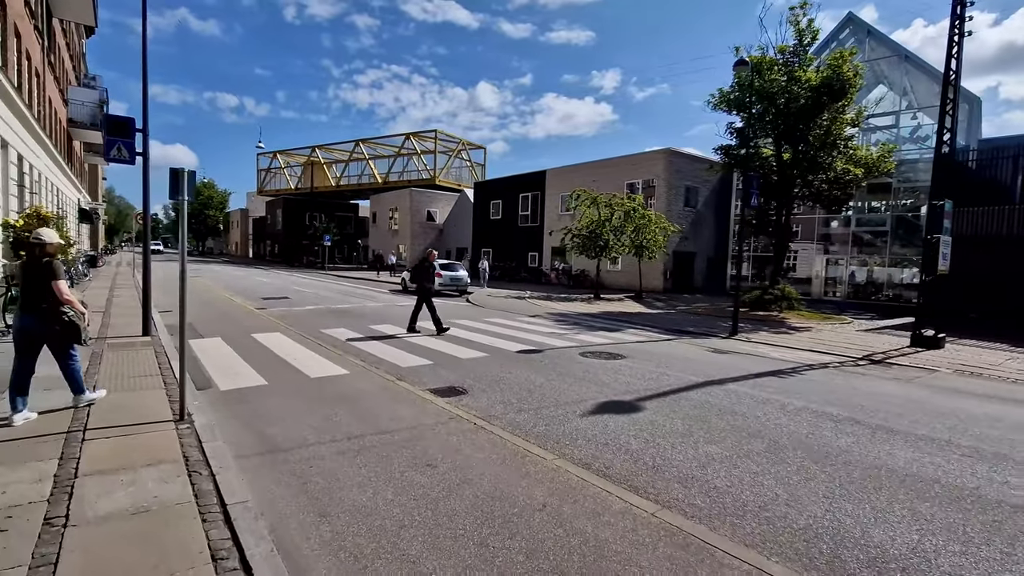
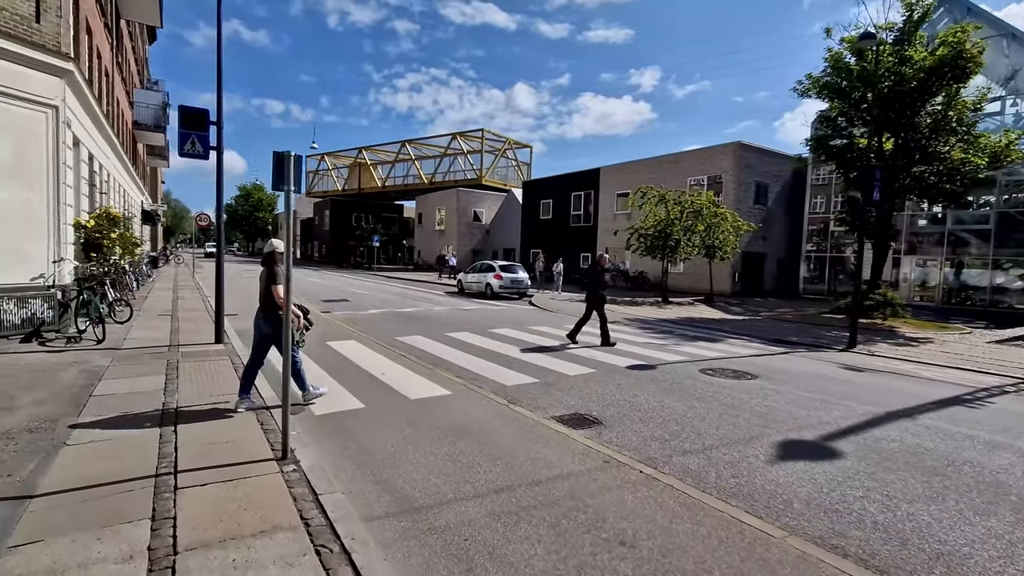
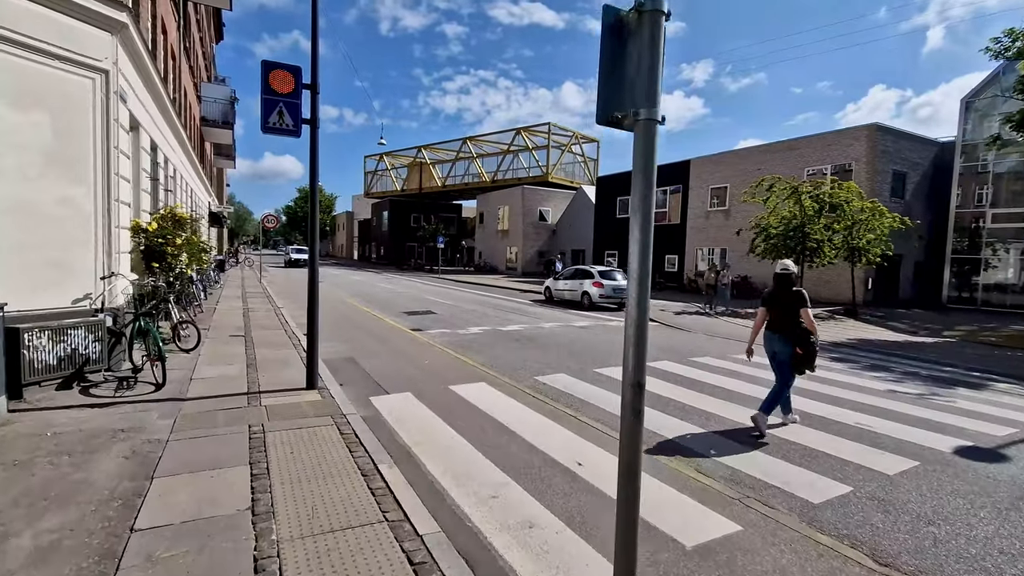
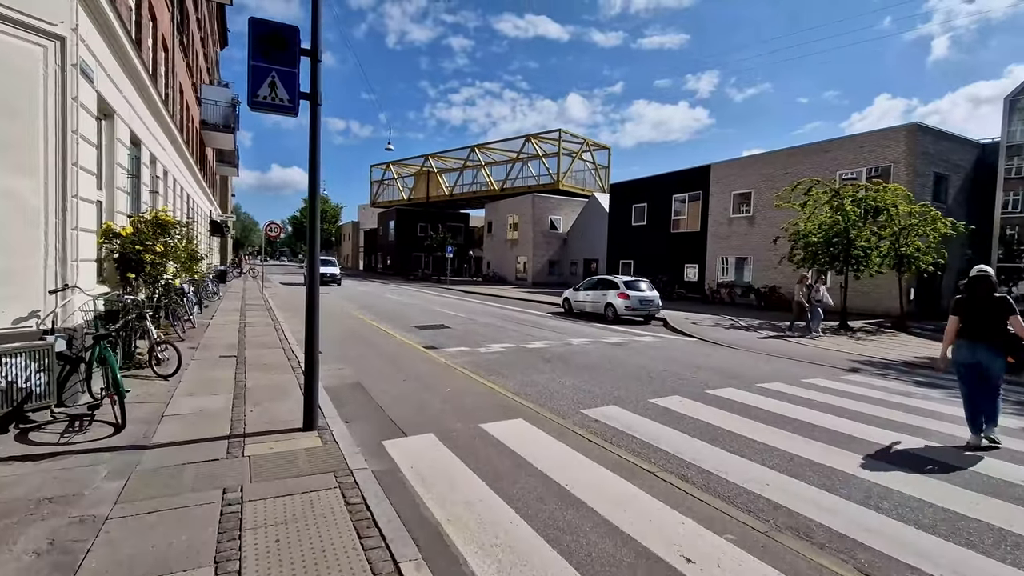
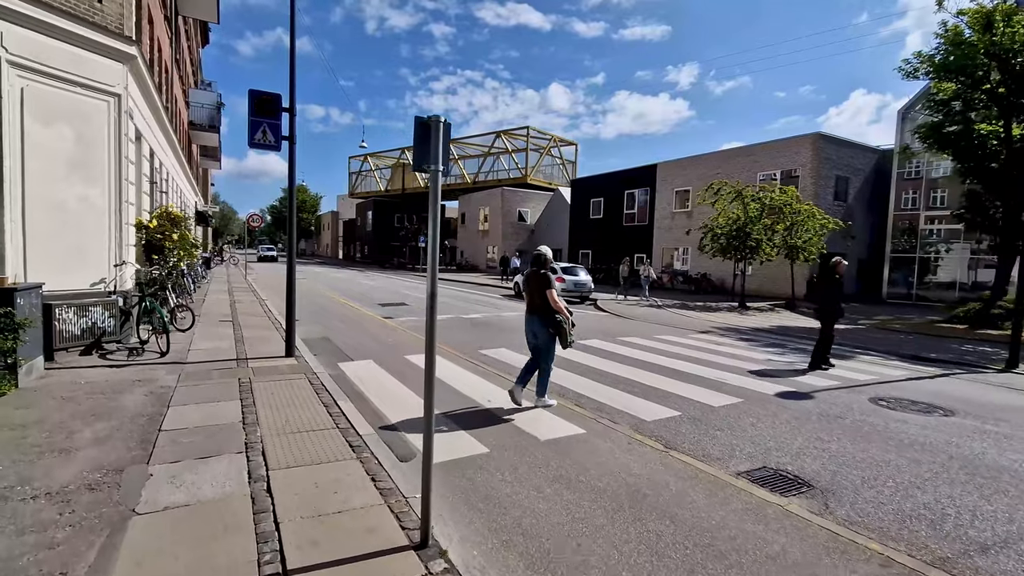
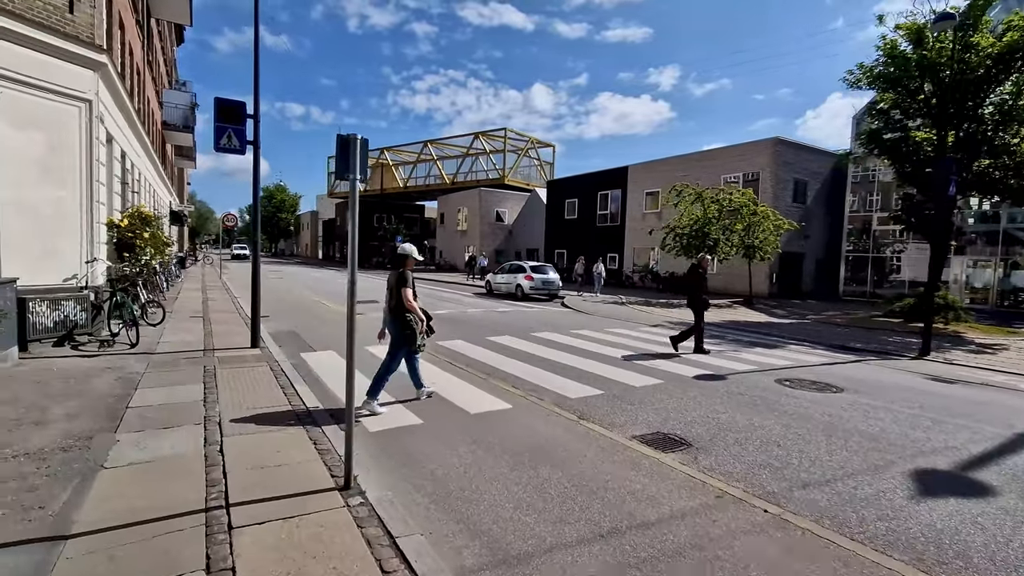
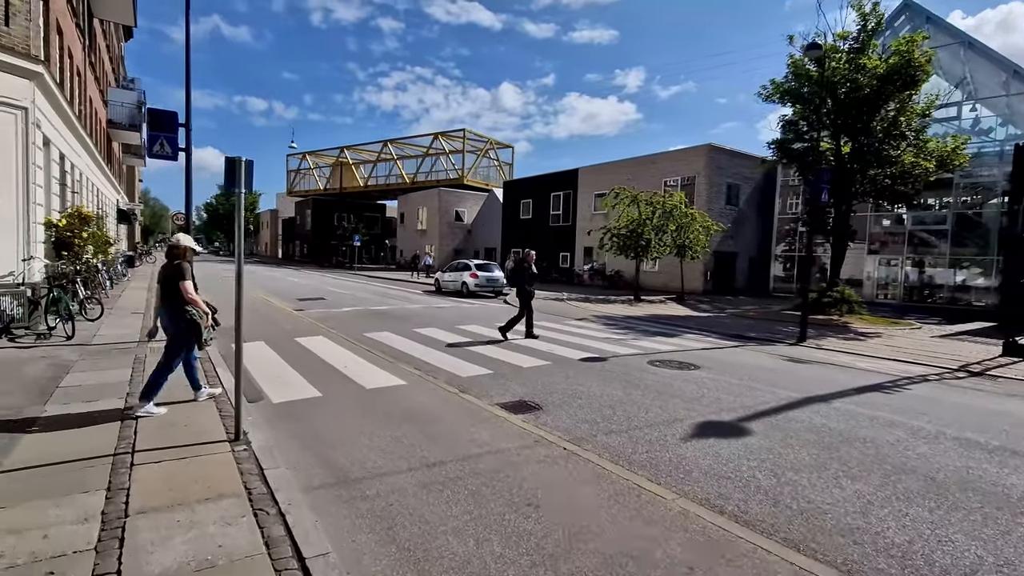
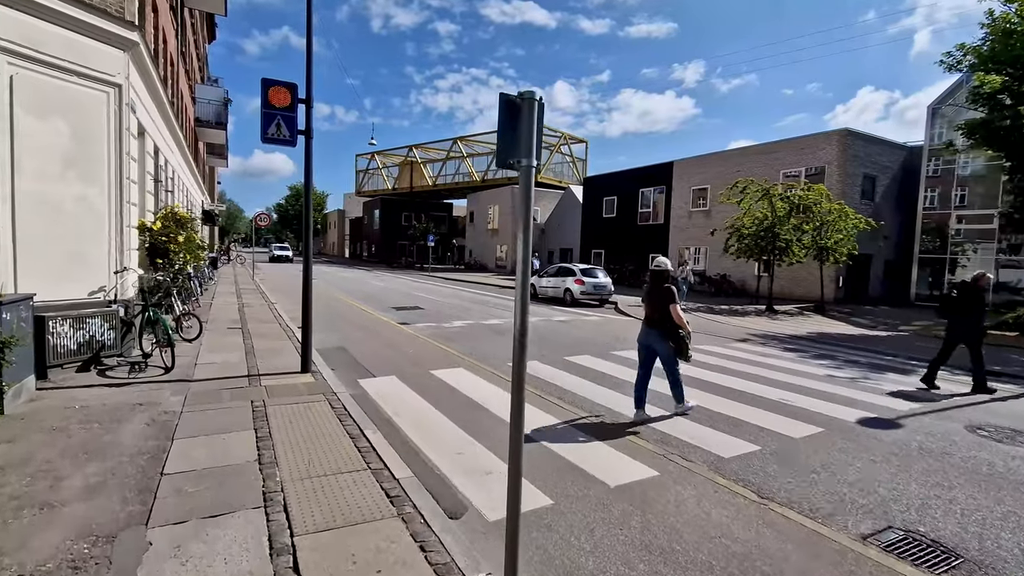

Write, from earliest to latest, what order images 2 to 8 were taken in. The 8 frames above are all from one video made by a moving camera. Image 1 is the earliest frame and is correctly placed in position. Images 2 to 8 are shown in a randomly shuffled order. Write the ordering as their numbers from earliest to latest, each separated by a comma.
7, 2, 6, 5, 8, 3, 4
